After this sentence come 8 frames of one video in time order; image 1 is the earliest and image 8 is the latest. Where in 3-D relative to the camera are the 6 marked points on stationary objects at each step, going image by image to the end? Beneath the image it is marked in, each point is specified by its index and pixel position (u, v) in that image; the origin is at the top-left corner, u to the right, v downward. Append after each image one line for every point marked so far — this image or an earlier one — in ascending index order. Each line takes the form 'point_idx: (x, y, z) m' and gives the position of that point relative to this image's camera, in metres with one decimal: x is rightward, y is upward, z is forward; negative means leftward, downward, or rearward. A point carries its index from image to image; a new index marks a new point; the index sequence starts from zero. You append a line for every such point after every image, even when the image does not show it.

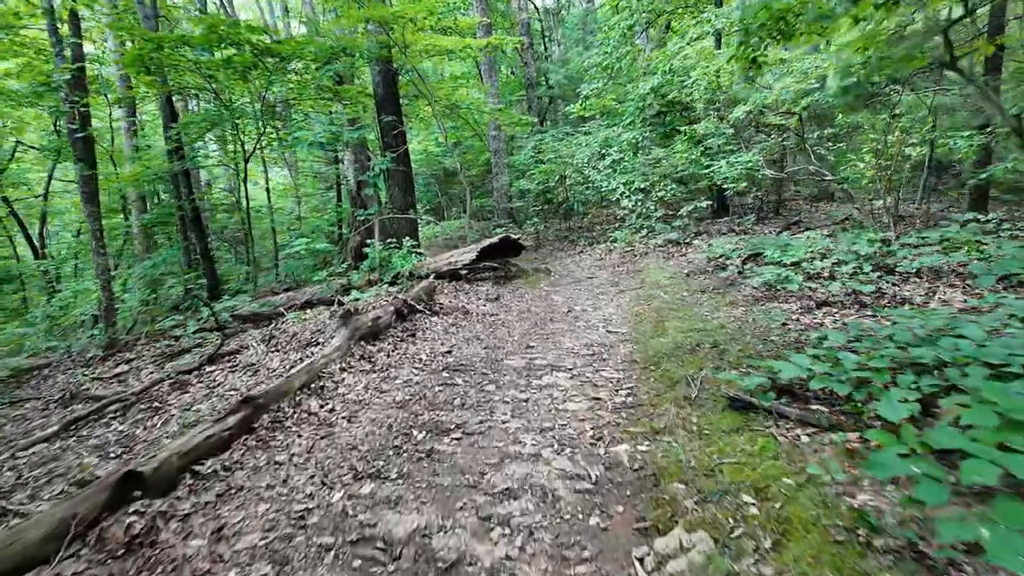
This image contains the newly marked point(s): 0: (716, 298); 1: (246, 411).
0: (+2.2, -0.1, +6.2) m
1: (-1.7, -0.8, +3.6) m
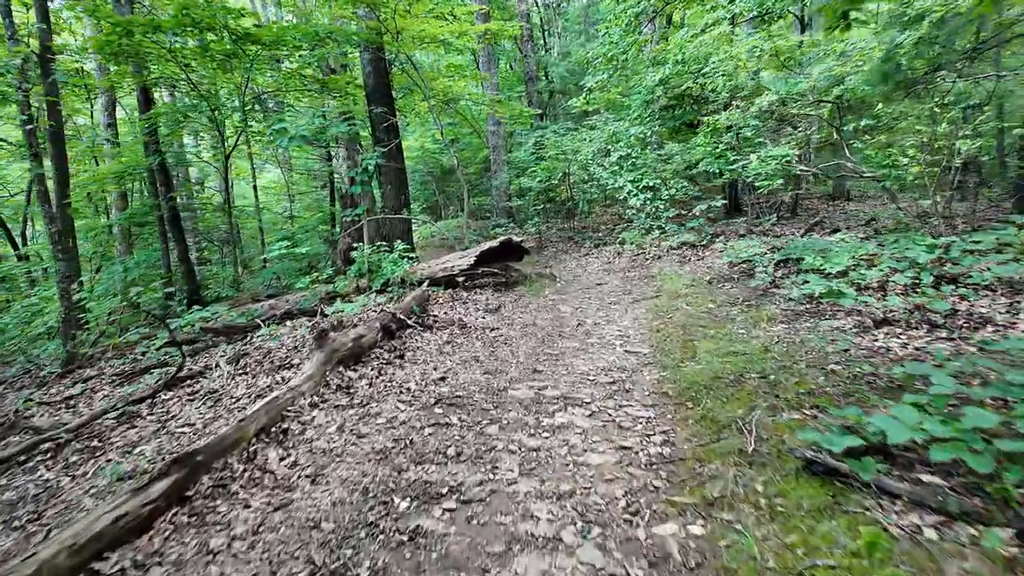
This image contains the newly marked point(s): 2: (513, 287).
0: (+2.3, -0.2, +5.4) m
1: (-1.6, -0.9, +2.8) m
2: (0.0, 0.0, +8.2) m
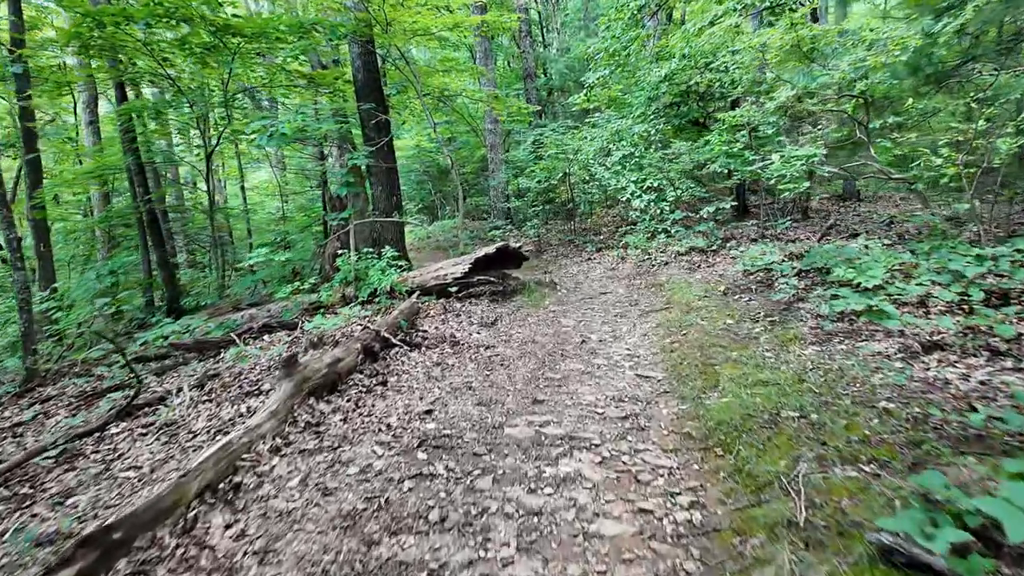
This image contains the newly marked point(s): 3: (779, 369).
0: (+2.2, -0.4, +4.9) m
1: (-1.7, -1.1, +2.3) m
2: (0.0, -0.1, +7.6) m
3: (+1.9, -0.6, +4.1) m
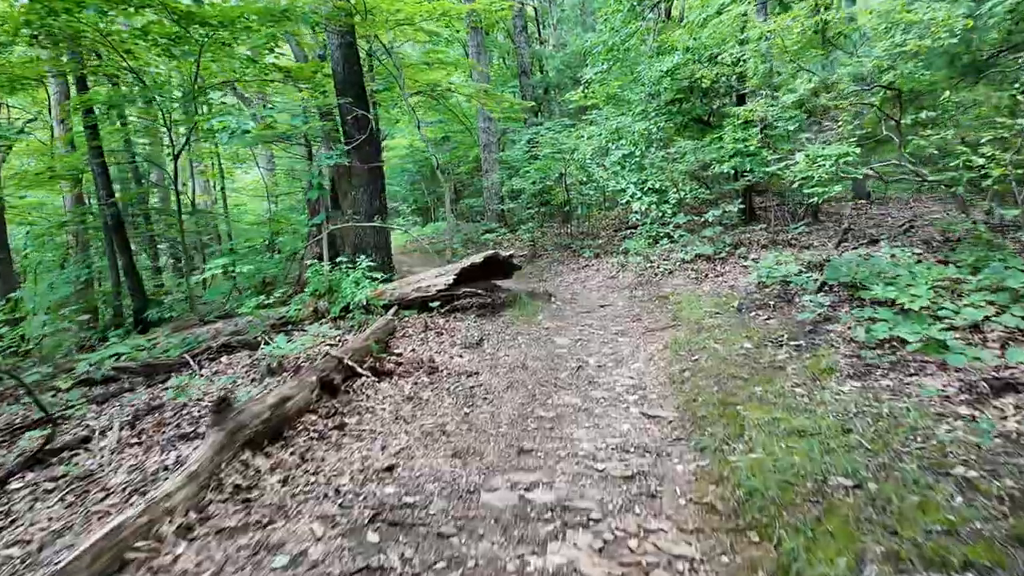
0: (+2.1, -0.5, +4.2) m
1: (-1.8, -1.2, +1.5) m
2: (-0.2, -0.3, +6.9) m
3: (+1.8, -0.7, +3.4) m
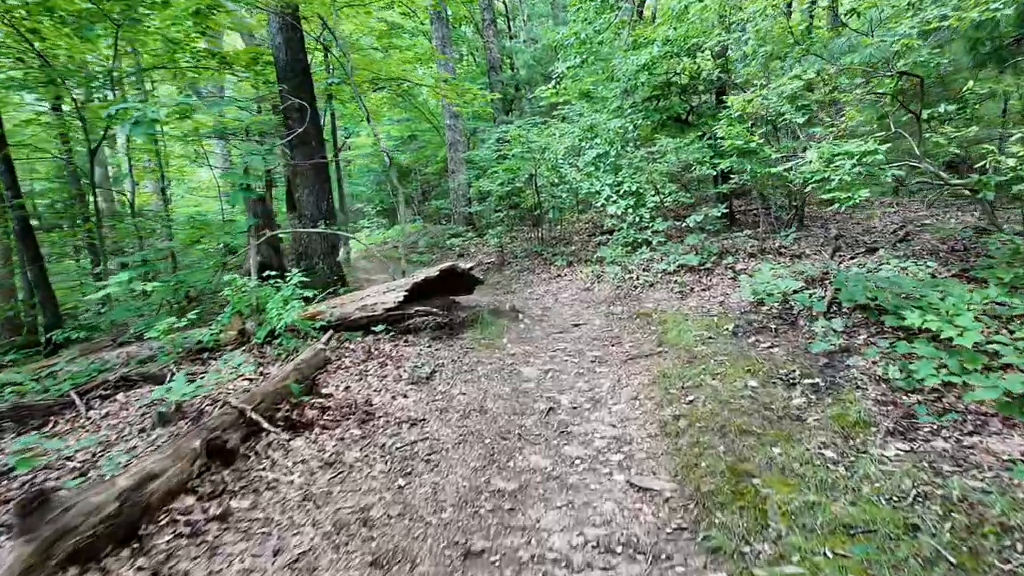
0: (+1.8, -0.7, +3.3) m
1: (-1.9, -1.4, +0.5) m
2: (-0.6, -0.4, +6.0) m
3: (+1.5, -0.9, +2.5) m
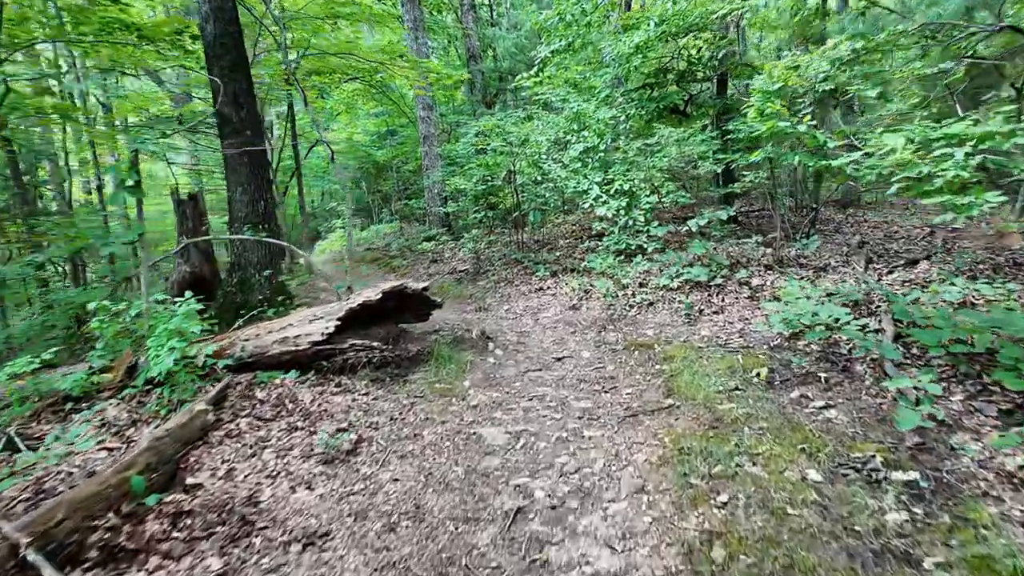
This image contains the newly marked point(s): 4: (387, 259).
0: (+1.6, -0.9, +2.1) m
1: (-2.1, -1.6, -0.8) m
2: (-0.8, -0.7, +4.6) m
3: (+1.3, -1.1, +1.3) m
4: (-2.9, +0.7, +13.3) m
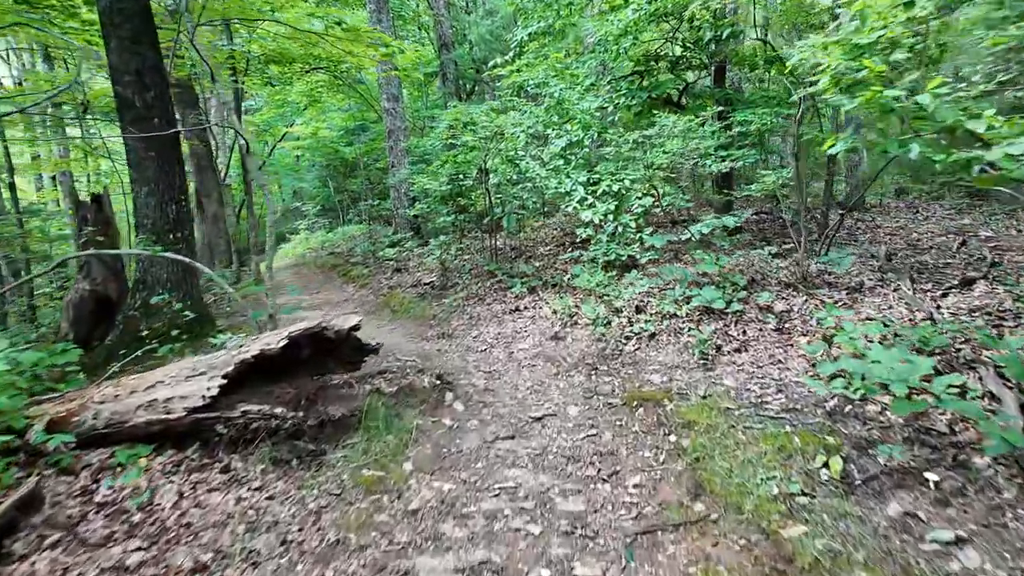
0: (+1.5, -1.2, +0.9) m
1: (-2.1, -1.9, -2.1) m
2: (-1.1, -0.9, +3.4) m
3: (+1.2, -1.4, +0.1) m
4: (-3.4, +0.4, +11.9) m
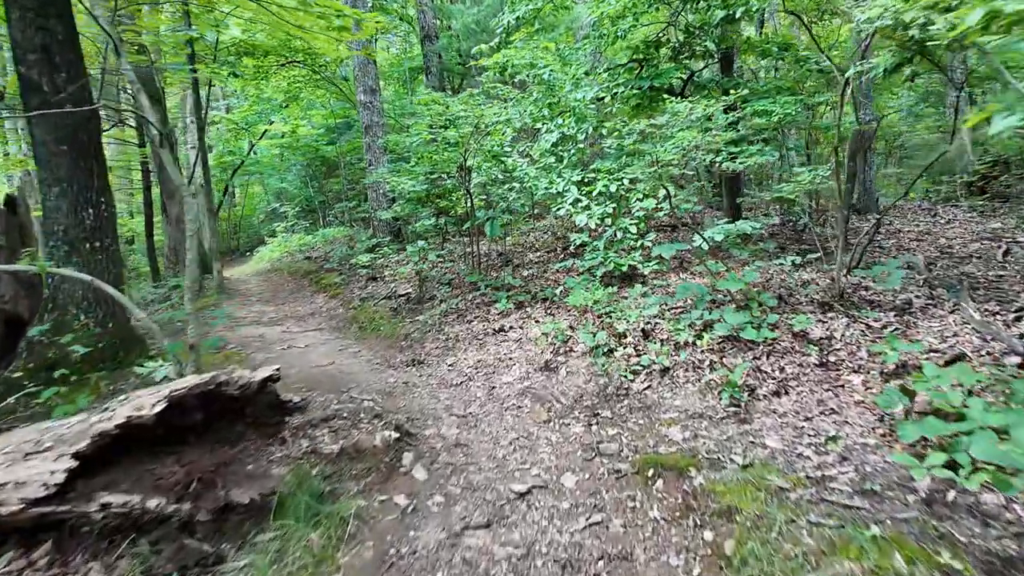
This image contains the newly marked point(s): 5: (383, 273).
0: (+1.4, -1.3, 0.0) m
1: (-2.1, -2.0, -3.1) m
2: (-1.2, -1.1, +2.4) m
3: (+1.2, -1.5, -0.8) m
4: (-3.6, +0.3, +11.0) m
5: (-2.1, +0.2, +9.3) m
